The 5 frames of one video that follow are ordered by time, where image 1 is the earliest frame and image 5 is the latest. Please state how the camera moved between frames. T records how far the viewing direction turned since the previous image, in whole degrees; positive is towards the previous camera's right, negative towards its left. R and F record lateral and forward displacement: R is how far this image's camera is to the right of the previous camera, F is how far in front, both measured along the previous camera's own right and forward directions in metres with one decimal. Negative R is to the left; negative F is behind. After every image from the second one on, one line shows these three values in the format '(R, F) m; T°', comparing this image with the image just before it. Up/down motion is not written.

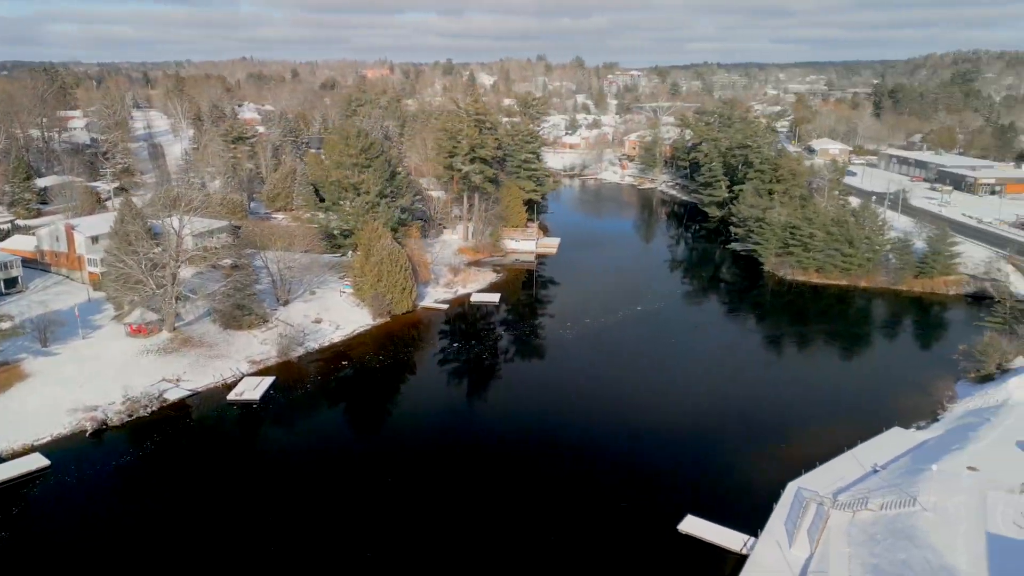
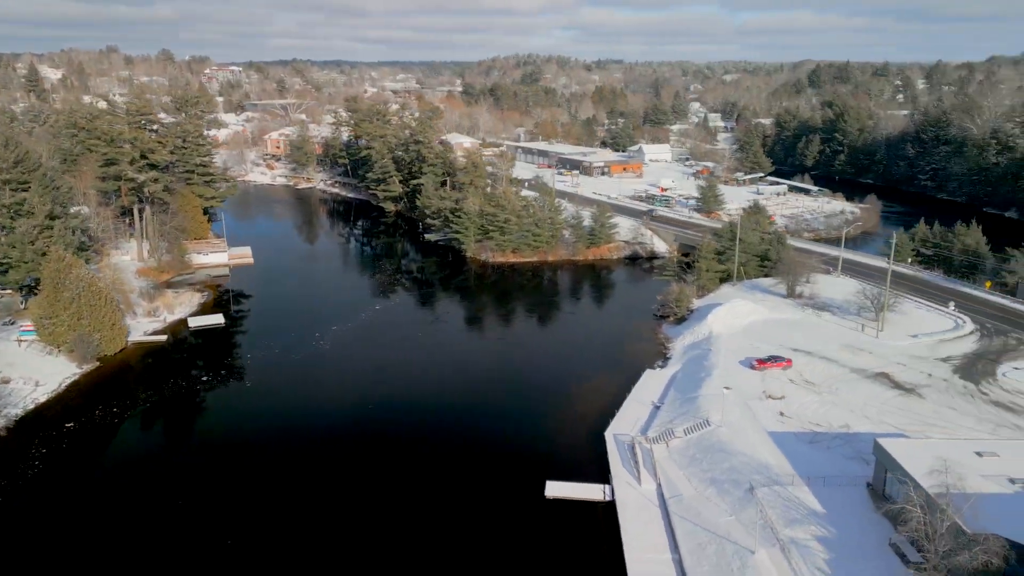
(-5.5, +1.4) m; +29°
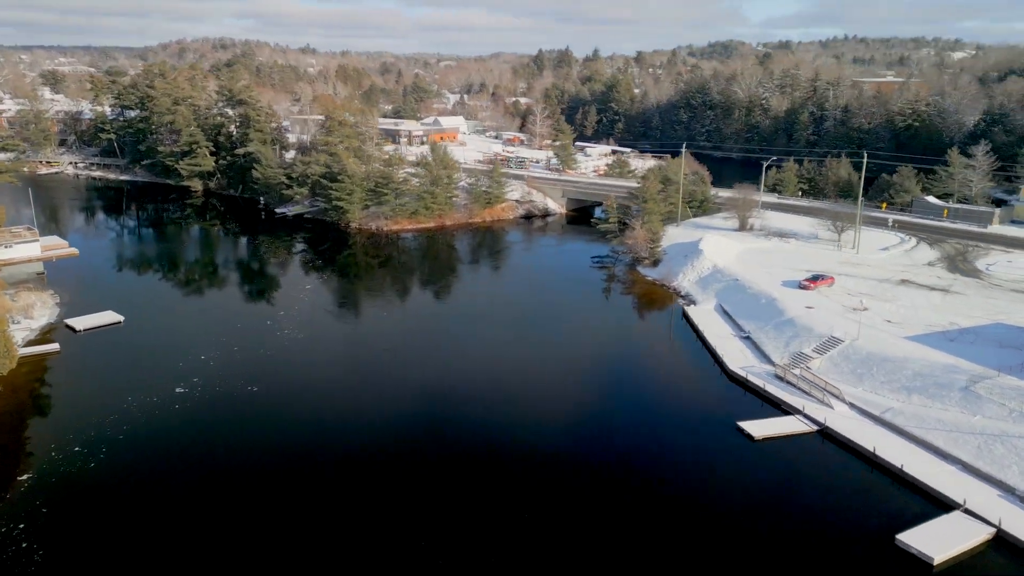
(-10.5, +6.1) m; +22°
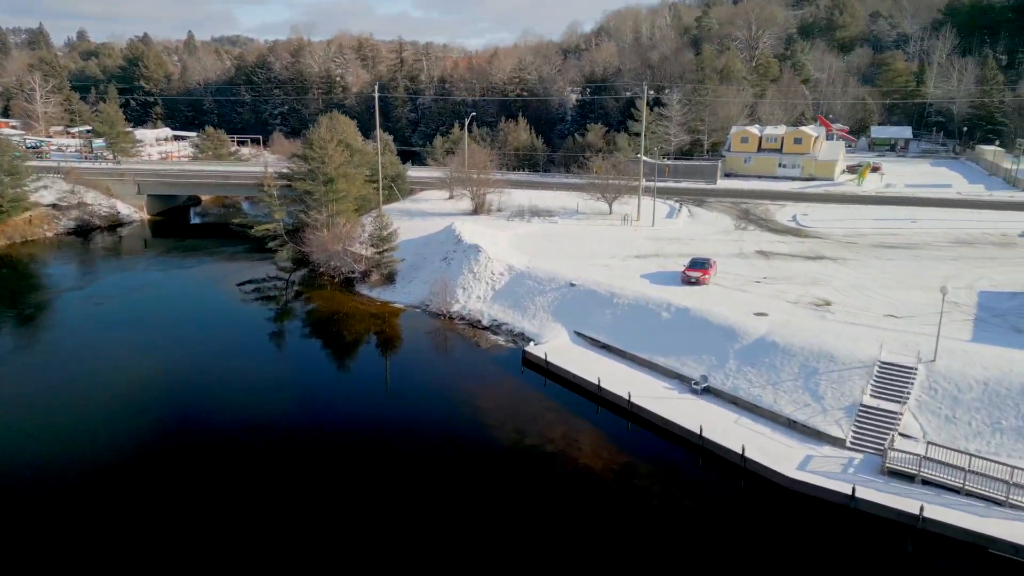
(-1.9, +15.0) m; +35°
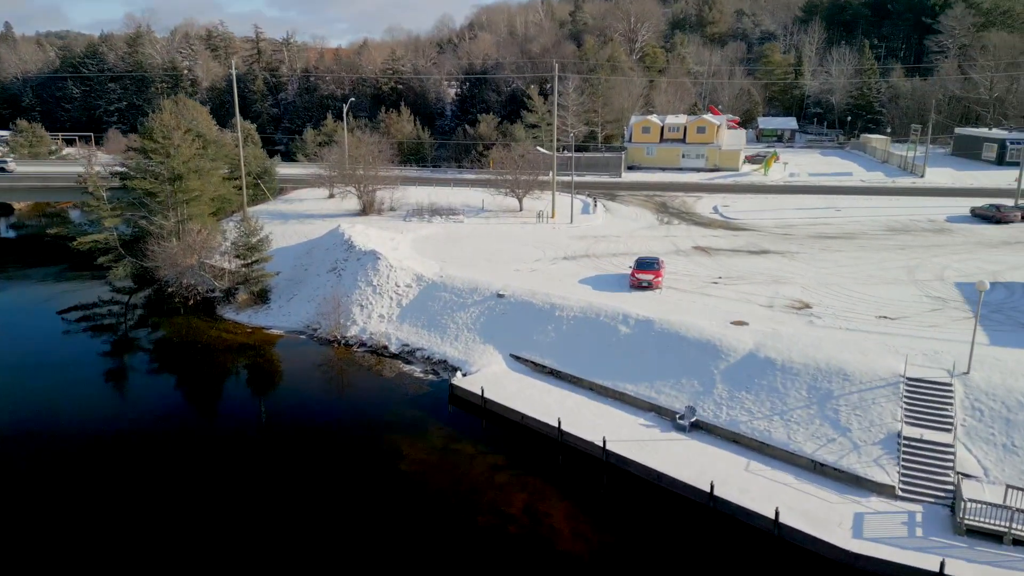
(-0.7, +3.2) m; +10°
